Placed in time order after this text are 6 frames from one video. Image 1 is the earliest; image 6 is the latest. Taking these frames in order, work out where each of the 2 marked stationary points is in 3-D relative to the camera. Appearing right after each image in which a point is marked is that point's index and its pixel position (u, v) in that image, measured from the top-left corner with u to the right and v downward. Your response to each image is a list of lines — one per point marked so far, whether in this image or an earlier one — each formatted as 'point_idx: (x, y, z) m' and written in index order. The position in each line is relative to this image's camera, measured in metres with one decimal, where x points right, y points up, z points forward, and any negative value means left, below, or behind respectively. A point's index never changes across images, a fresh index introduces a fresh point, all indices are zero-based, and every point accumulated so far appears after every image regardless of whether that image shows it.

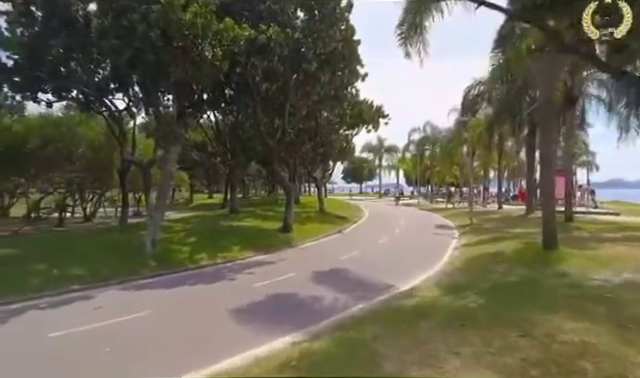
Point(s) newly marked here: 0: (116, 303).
0: (-6.2, -3.5, +9.8) m
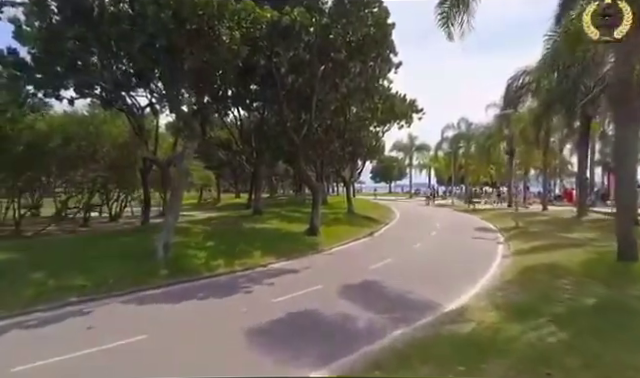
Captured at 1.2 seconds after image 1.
0: (-5.4, -3.4, +8.5) m
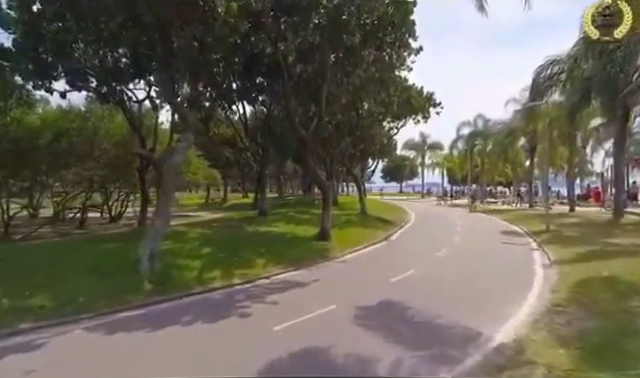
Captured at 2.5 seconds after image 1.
0: (-5.1, -3.4, +6.6) m
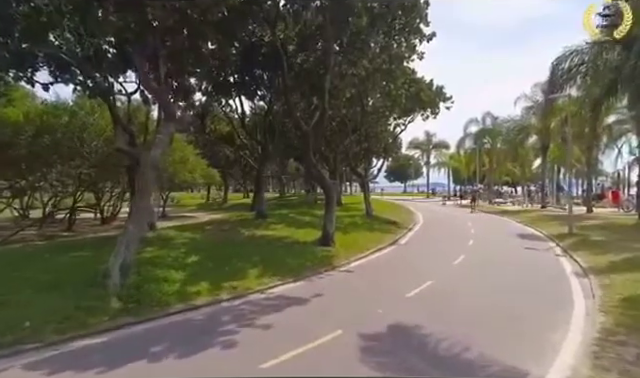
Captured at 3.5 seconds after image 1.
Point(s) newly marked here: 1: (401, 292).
0: (-5.1, -3.4, +4.9) m
1: (+2.9, -3.6, +11.3) m
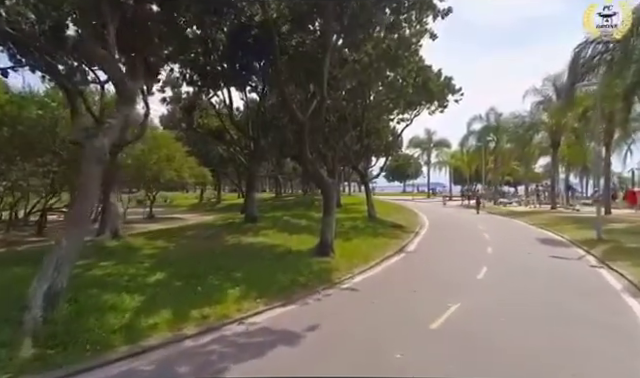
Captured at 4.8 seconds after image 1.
0: (-5.2, -3.4, +2.4) m
1: (+2.8, -3.6, +8.8) m
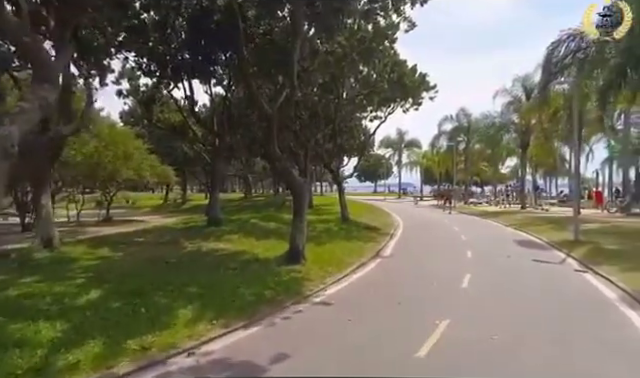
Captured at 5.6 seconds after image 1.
0: (-5.4, -3.4, +0.6) m
1: (+2.0, -3.6, +7.6) m
